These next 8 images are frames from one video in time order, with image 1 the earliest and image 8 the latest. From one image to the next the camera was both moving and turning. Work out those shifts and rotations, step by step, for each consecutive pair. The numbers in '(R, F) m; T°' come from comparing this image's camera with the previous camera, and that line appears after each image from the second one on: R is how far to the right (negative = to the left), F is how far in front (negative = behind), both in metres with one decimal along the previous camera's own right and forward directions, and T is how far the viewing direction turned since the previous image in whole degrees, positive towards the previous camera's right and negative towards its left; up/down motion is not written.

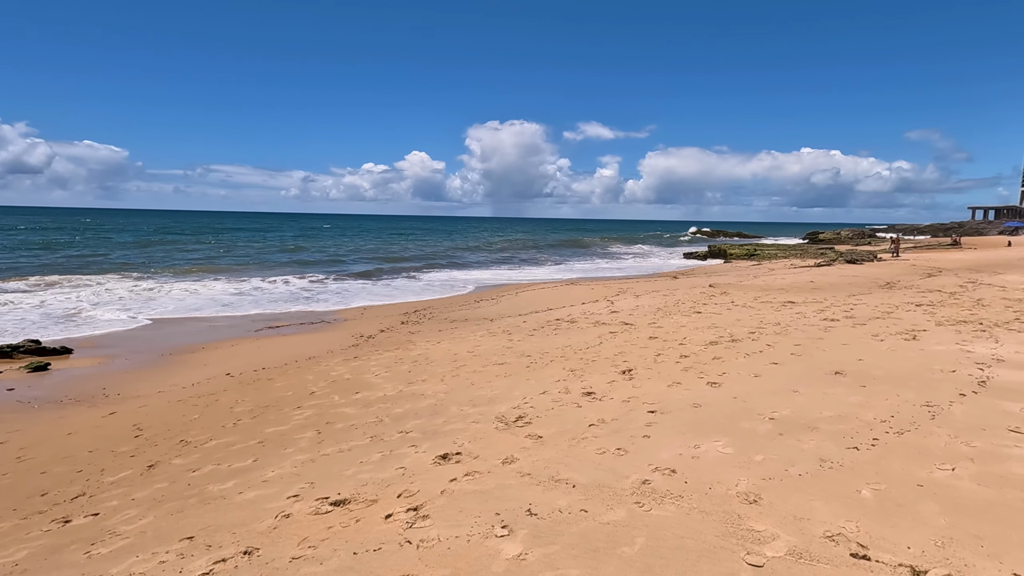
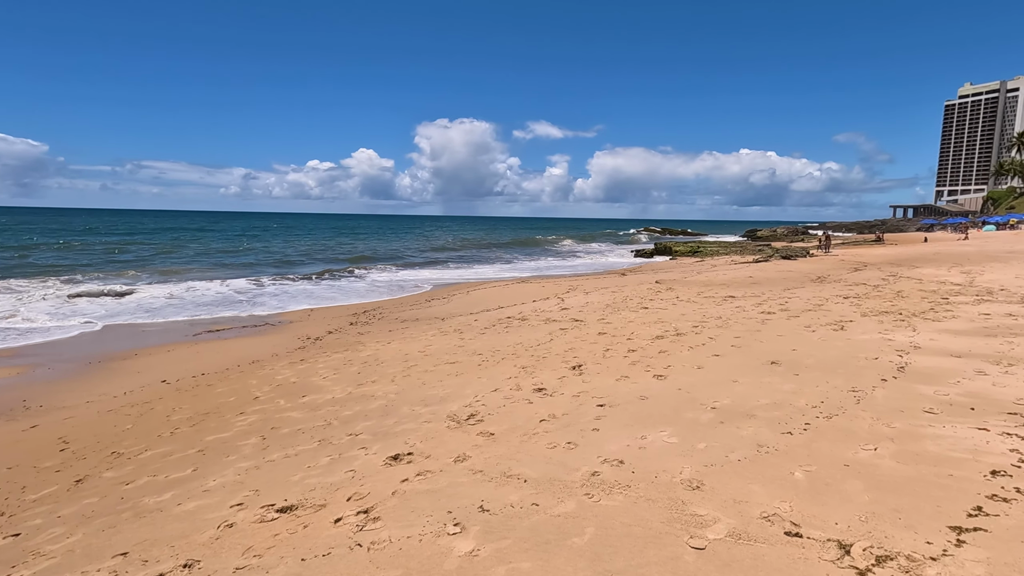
(0.0, 0.0) m; +5°
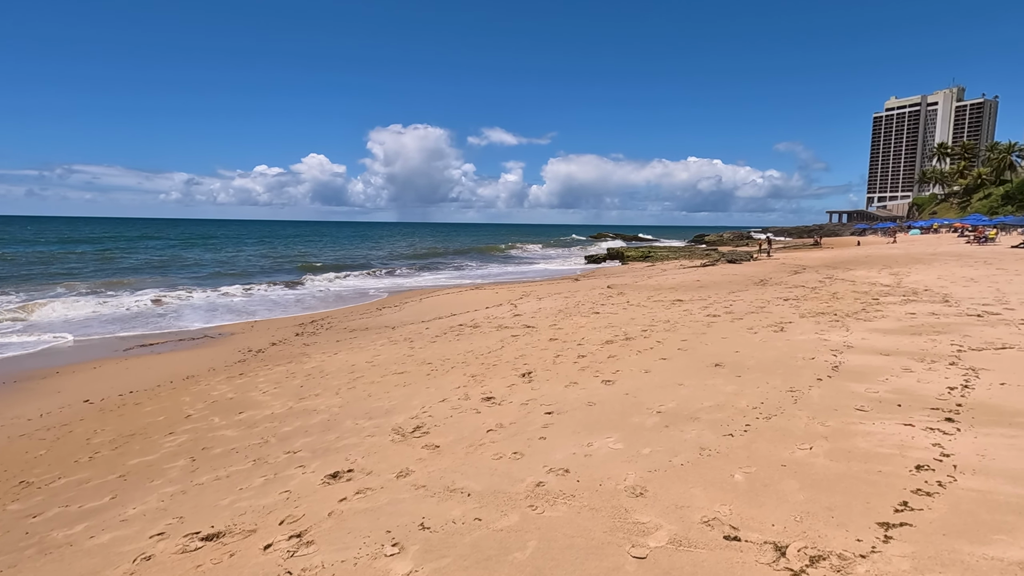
(+0.1, +0.1) m; +5°
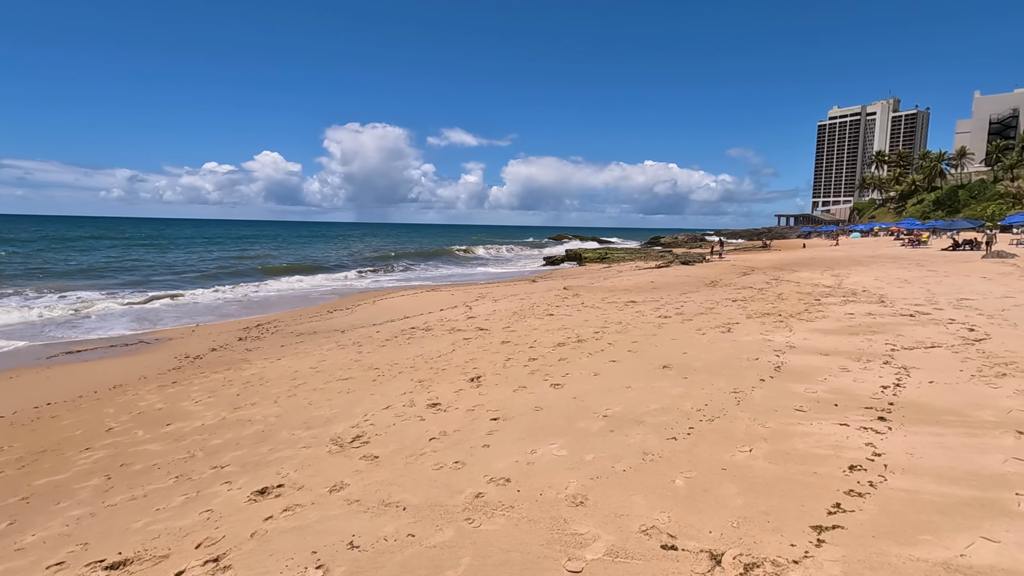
(+0.2, +0.1) m; +4°
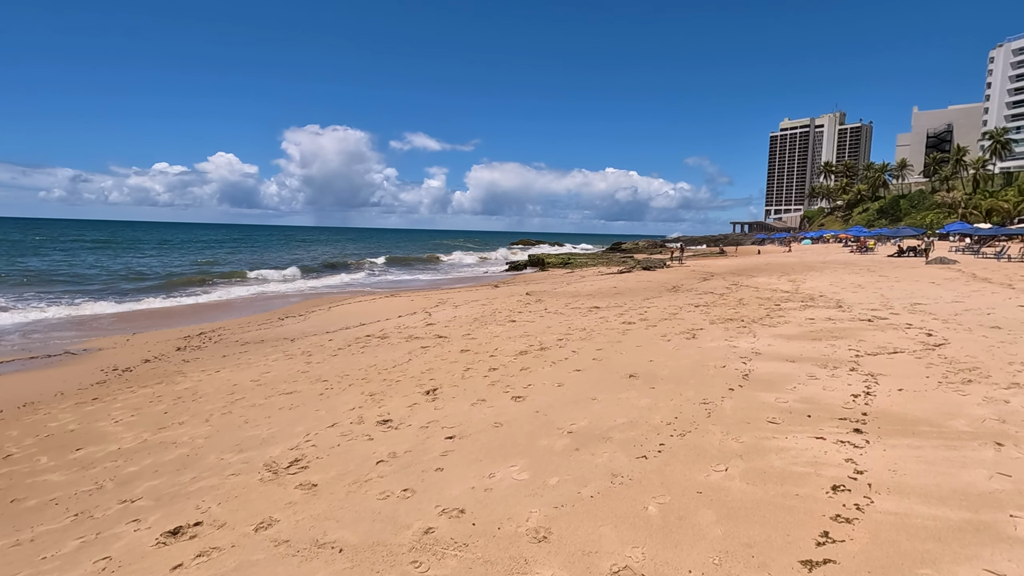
(+0.1, +0.4) m; +4°
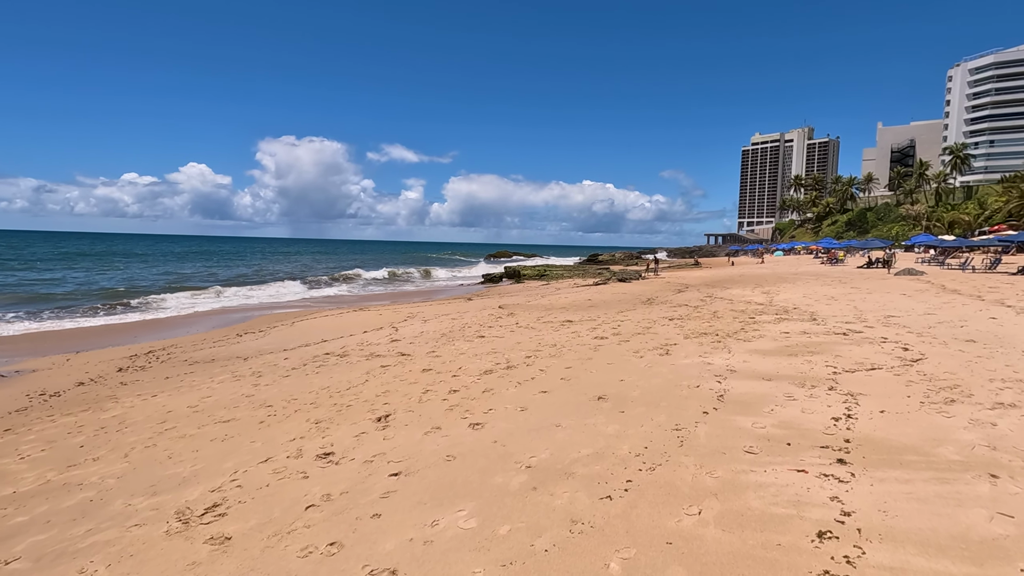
(+0.2, +0.5) m; +2°
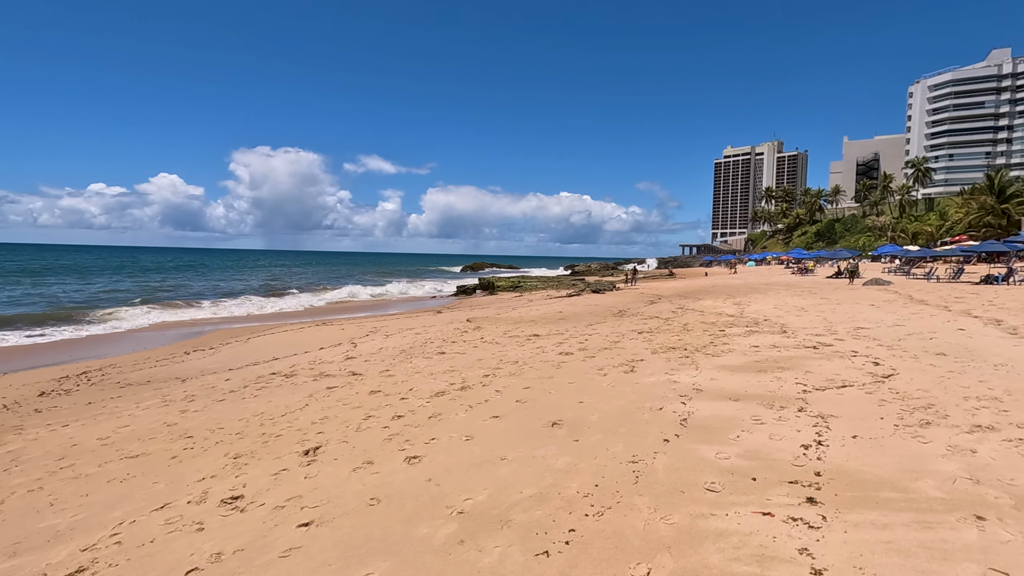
(+0.3, +0.5) m; +2°
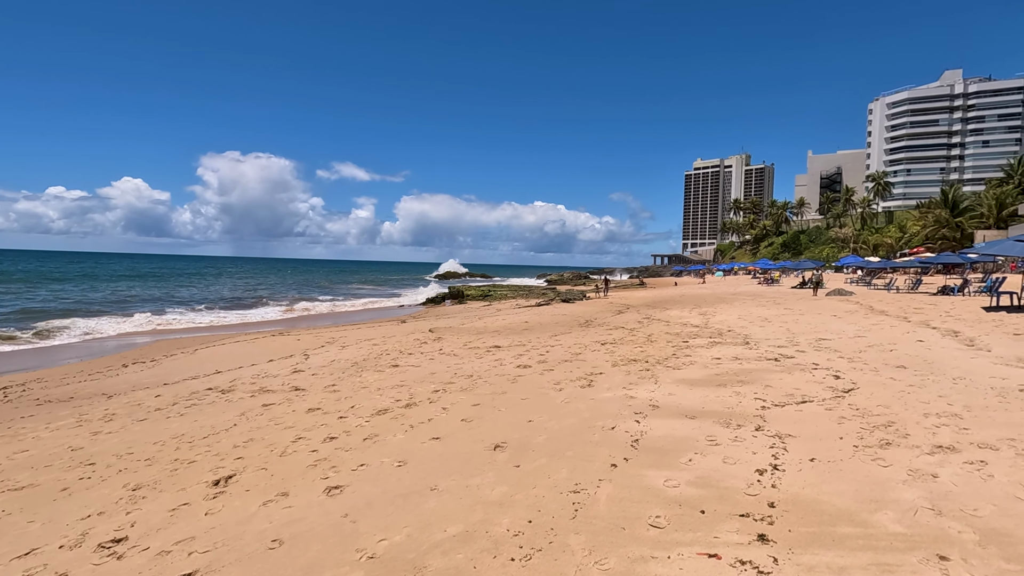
(+0.3, +0.4) m; +3°
